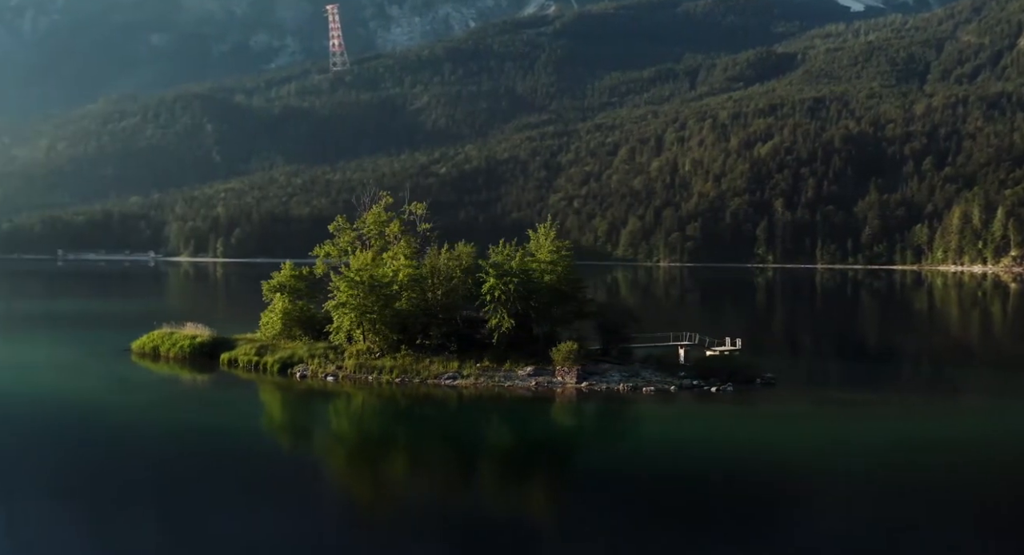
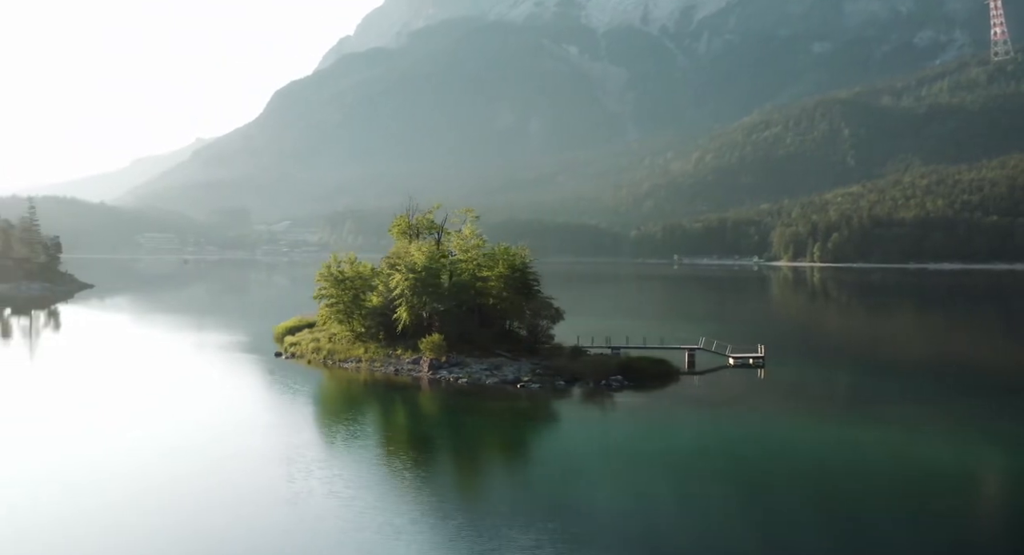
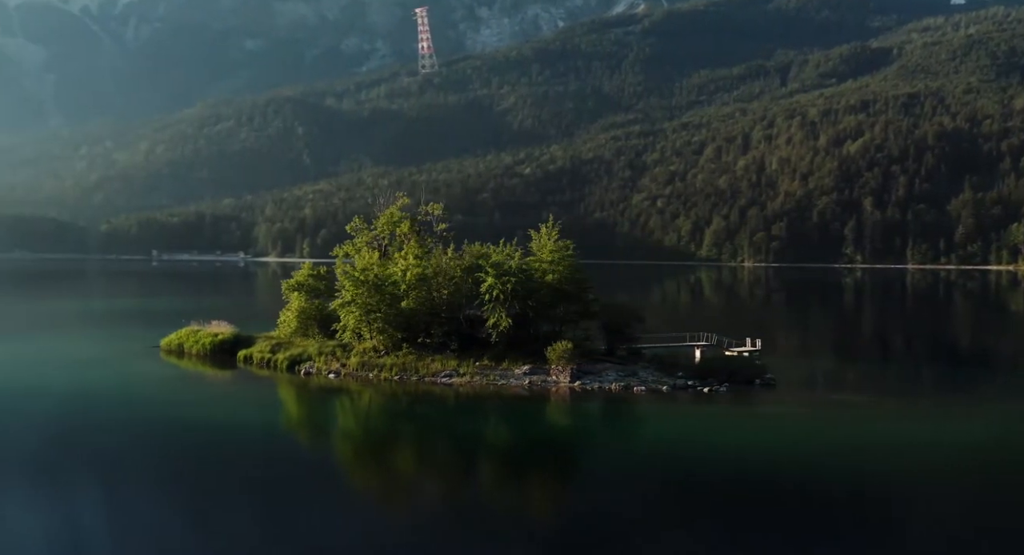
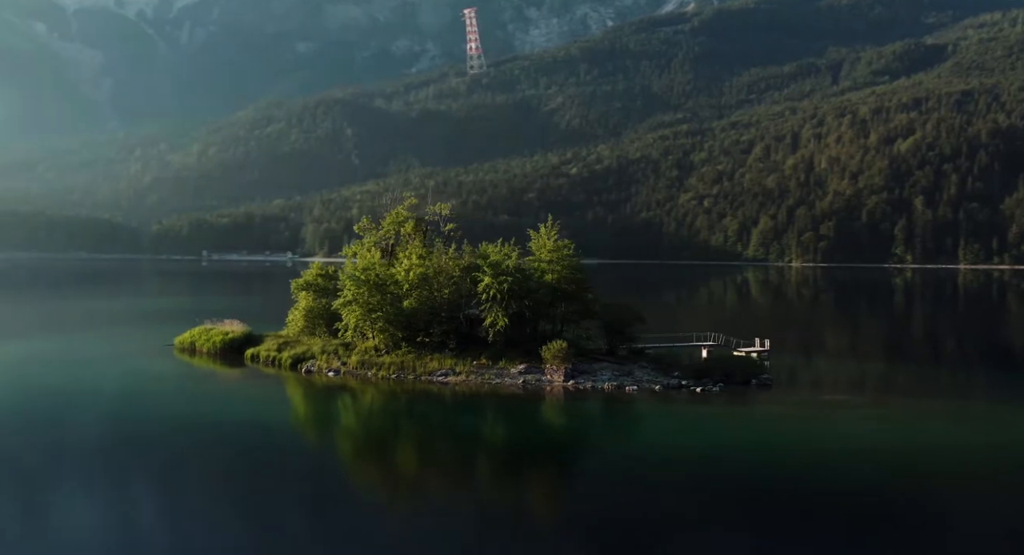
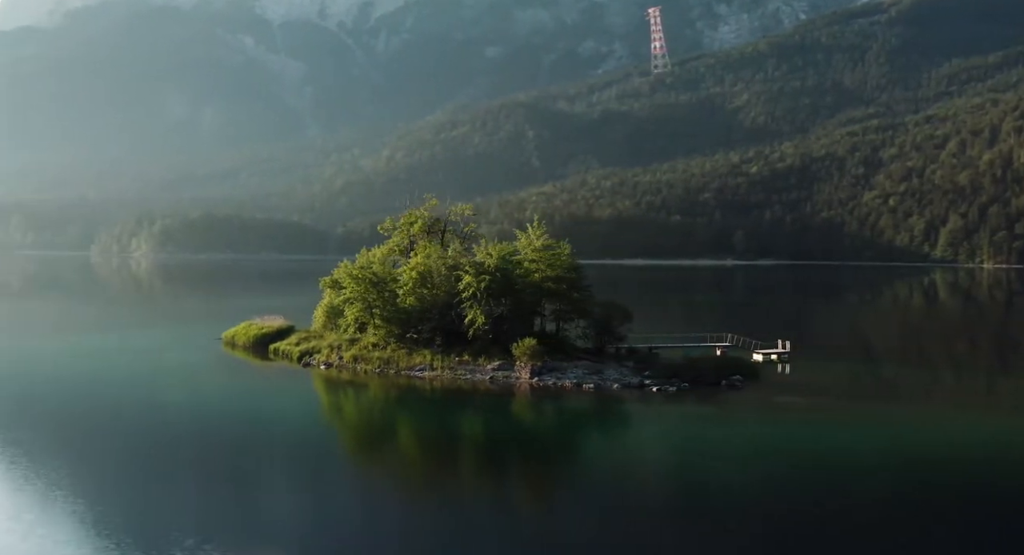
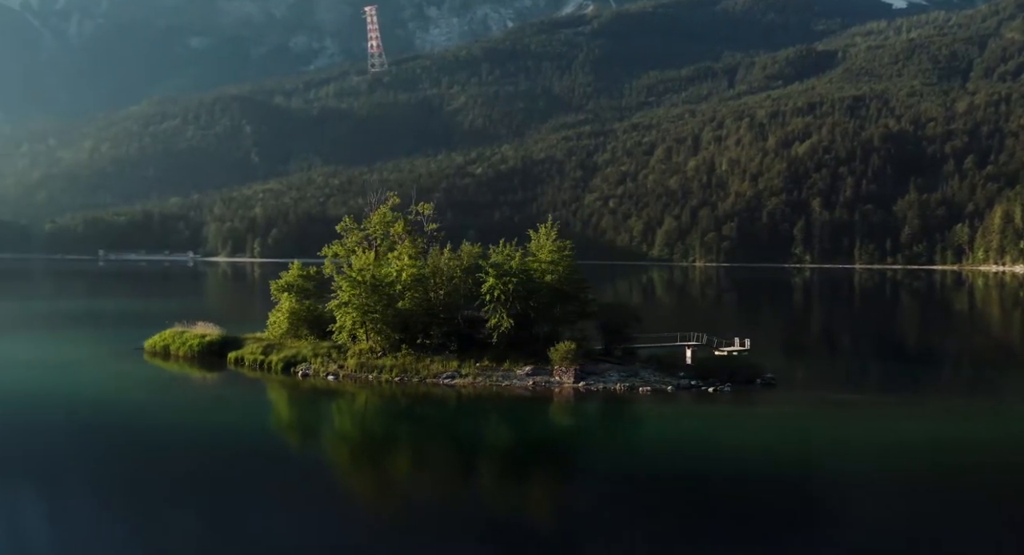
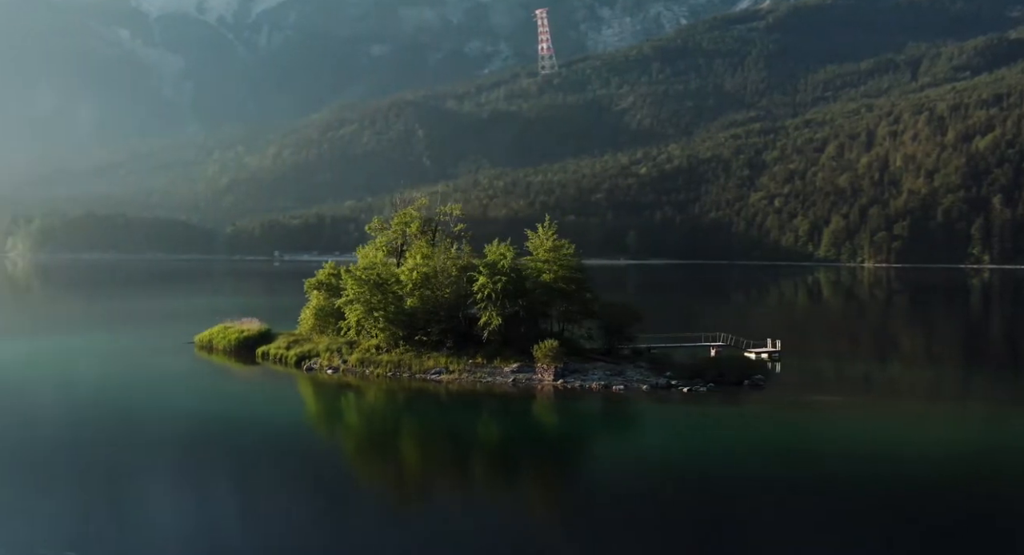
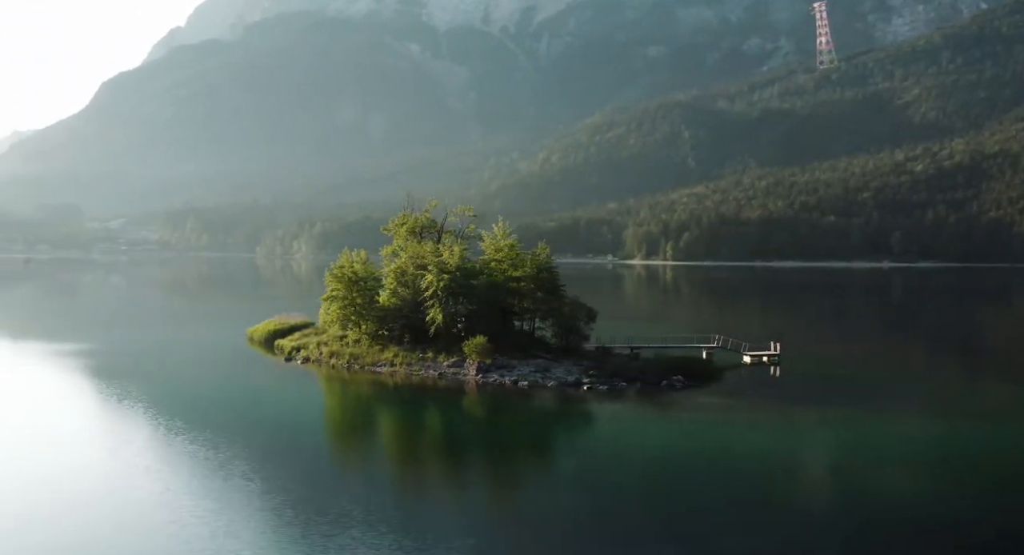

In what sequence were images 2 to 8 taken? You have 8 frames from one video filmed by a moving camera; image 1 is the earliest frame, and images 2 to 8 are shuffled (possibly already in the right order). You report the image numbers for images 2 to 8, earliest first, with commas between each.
6, 3, 4, 7, 5, 8, 2
